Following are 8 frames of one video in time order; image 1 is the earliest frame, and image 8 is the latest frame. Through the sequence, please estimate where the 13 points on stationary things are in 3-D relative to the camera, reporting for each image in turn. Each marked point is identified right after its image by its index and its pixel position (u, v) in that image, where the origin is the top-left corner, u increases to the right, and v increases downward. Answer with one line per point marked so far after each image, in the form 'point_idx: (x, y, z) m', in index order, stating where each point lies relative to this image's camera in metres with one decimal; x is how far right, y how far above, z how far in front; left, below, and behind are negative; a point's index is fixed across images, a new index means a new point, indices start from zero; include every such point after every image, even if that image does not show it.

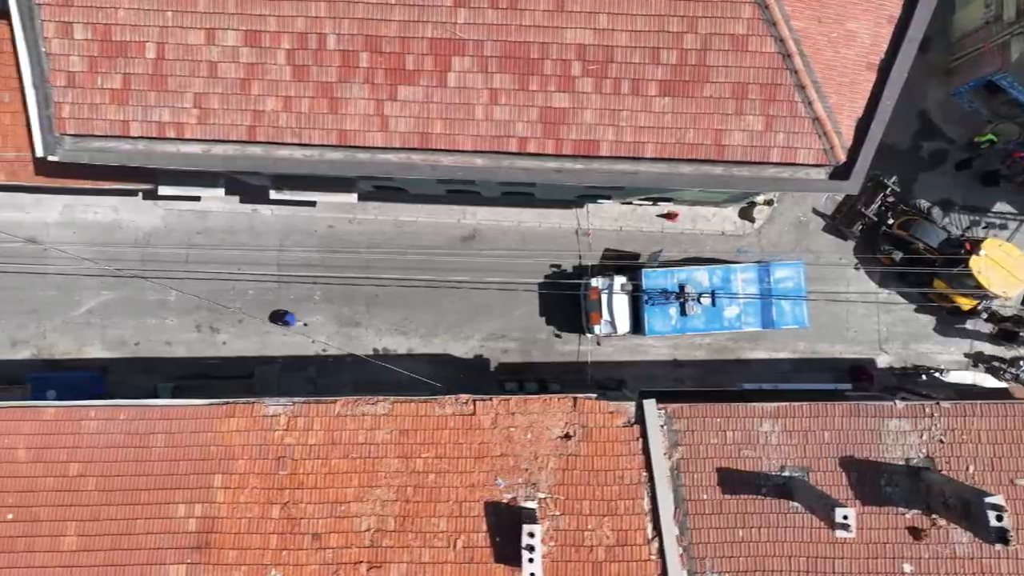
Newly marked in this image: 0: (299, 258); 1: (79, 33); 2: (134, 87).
0: (-3.7, +0.5, +19.2) m
1: (-4.6, +2.7, +11.8) m
2: (-4.1, +2.2, +12.0) m
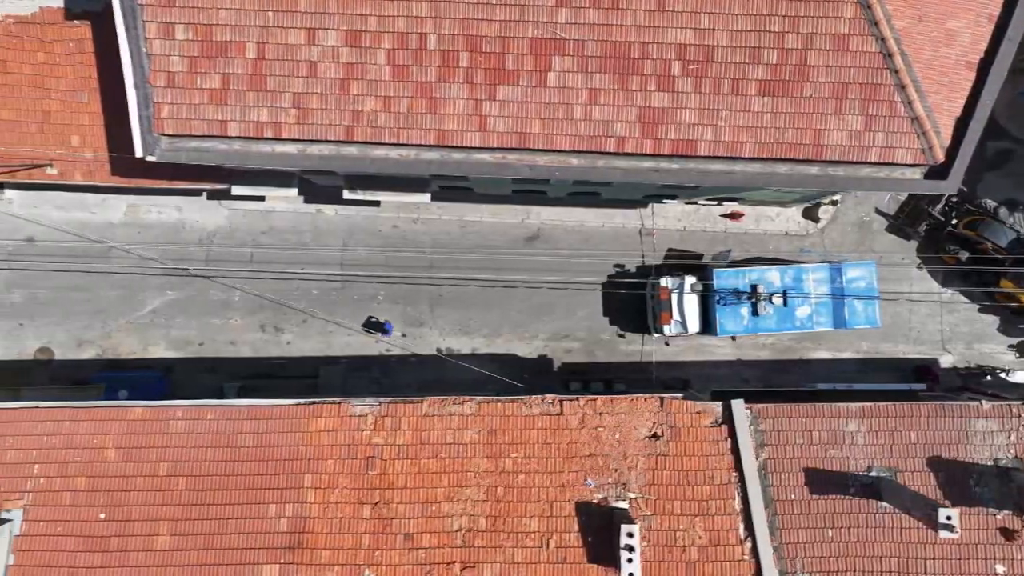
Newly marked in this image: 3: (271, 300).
0: (-2.6, +0.5, +19.2) m
1: (-3.5, +2.7, +11.8) m
2: (-3.0, +2.2, +12.0) m
3: (-4.2, -0.2, +19.2) m
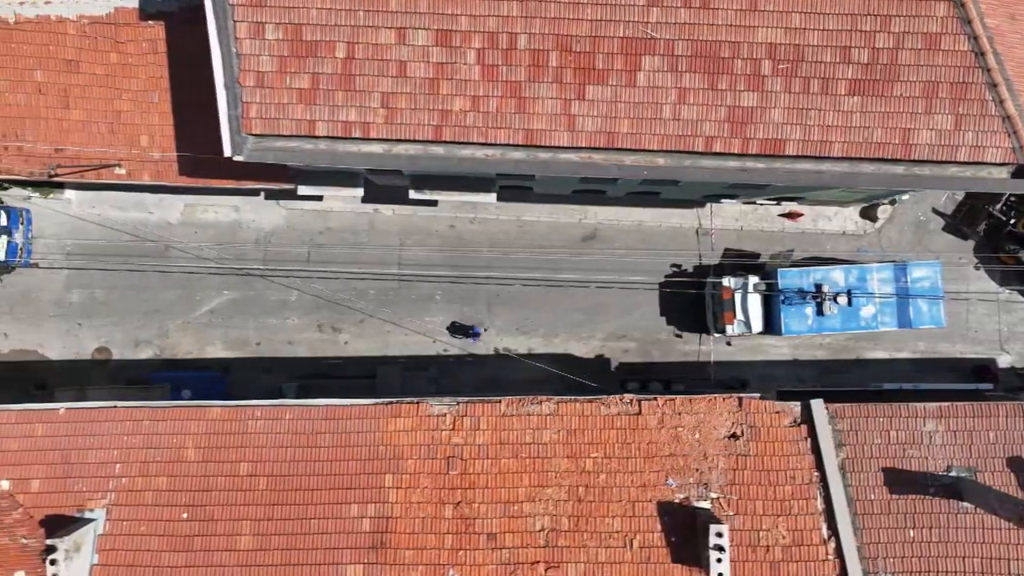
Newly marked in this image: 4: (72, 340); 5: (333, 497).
0: (-1.6, +0.5, +19.2) m
1: (-2.5, +2.7, +11.8) m
2: (-2.0, +2.2, +12.0) m
3: (-3.2, -0.2, +19.2) m
4: (-7.5, -0.9, +19.1) m
5: (-2.1, -2.5, +13.2) m
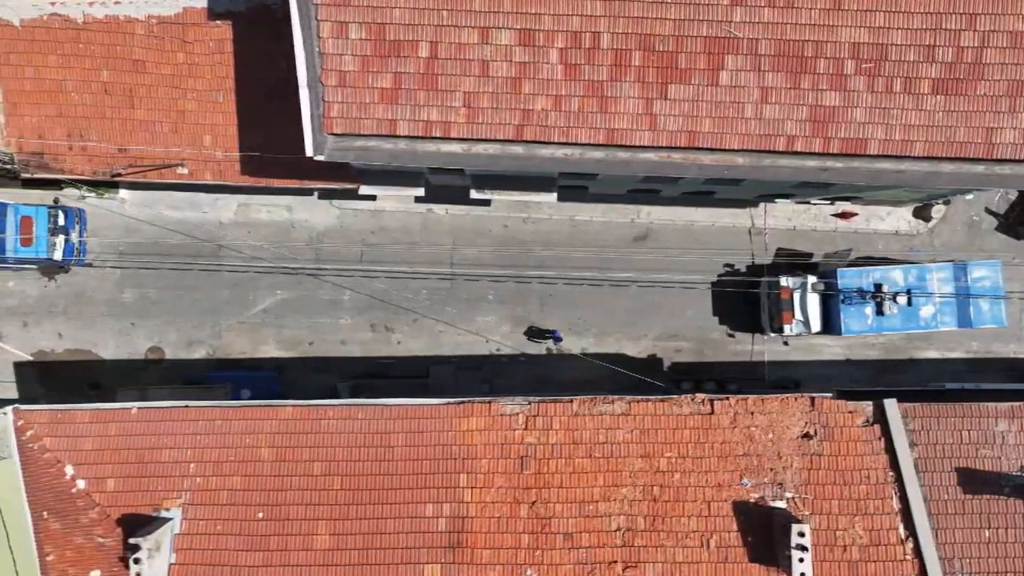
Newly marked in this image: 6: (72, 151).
0: (-0.7, +0.5, +19.2) m
1: (-1.7, +2.7, +11.8) m
2: (-1.1, +2.2, +12.0) m
3: (-2.3, -0.2, +19.2) m
4: (-6.6, -0.9, +19.1) m
5: (-1.2, -2.5, +13.2) m
6: (-6.2, +1.9, +15.5) m
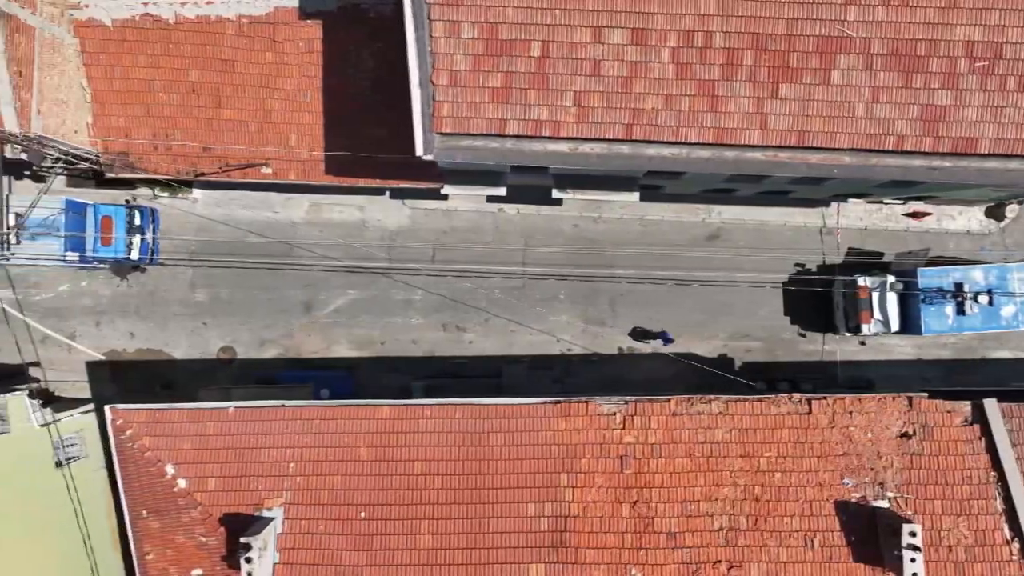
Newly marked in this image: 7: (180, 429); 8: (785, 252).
0: (+0.6, +0.5, +19.2) m
1: (-0.5, +2.7, +11.8) m
2: (0.0, +2.2, +12.0) m
3: (-1.0, -0.2, +19.2) m
4: (-5.4, -0.9, +19.1) m
5: (0.0, -2.5, +13.2) m
6: (-5.0, +1.9, +15.6) m
7: (-4.0, -1.7, +13.5) m
8: (+4.7, +0.6, +19.3) m
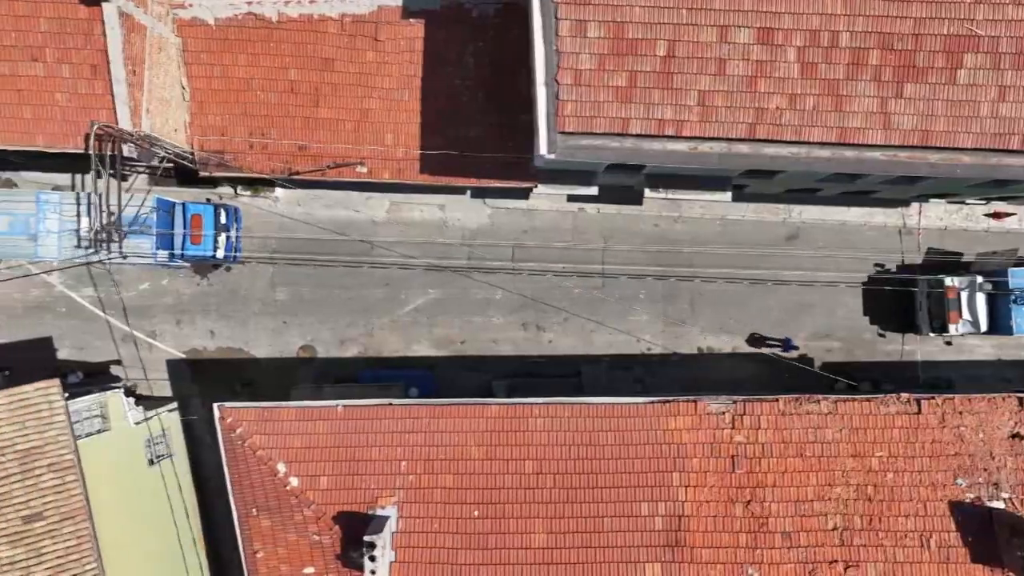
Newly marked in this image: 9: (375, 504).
0: (+1.9, +0.5, +19.2) m
1: (+0.9, +2.7, +11.8) m
2: (+1.4, +2.2, +12.0) m
3: (+0.3, -0.2, +19.2) m
4: (-4.0, -0.9, +19.2) m
5: (+1.3, -2.4, +13.2) m
6: (-3.6, +1.9, +15.6) m
7: (-2.7, -1.7, +13.6) m
8: (+6.1, +0.6, +19.3) m
9: (-1.6, -2.6, +13.2) m
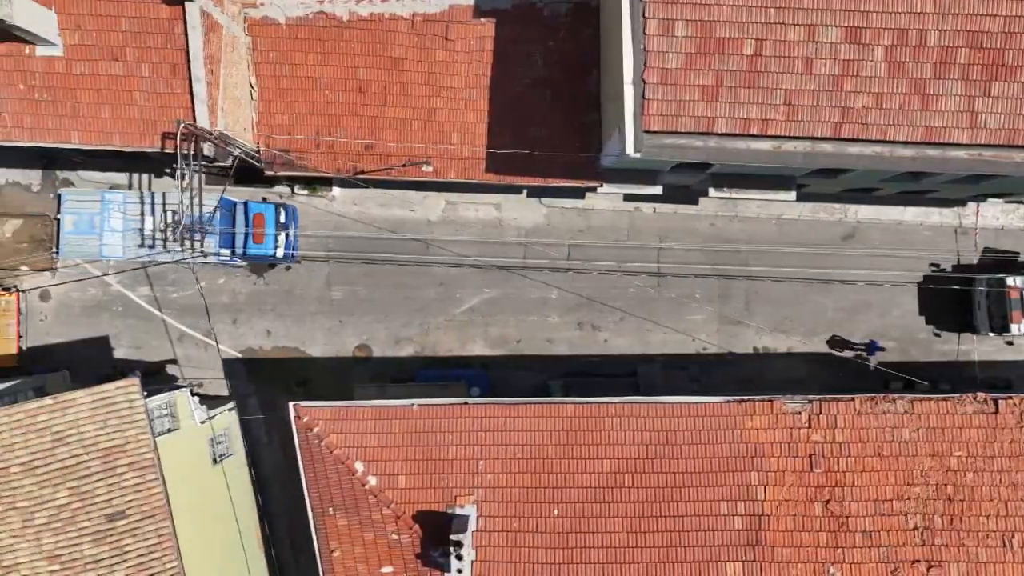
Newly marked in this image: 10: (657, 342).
0: (+2.9, +0.6, +19.2) m
1: (+1.8, +2.7, +11.8) m
2: (+2.3, +2.2, +12.0) m
3: (+1.3, -0.2, +19.2) m
4: (-3.0, -0.8, +19.2) m
5: (+2.2, -2.4, +13.2) m
6: (-2.7, +2.0, +15.6) m
7: (-1.8, -1.7, +13.6) m
8: (+7.1, +0.6, +19.2) m
9: (-0.7, -2.5, +13.2) m
10: (+2.5, -0.9, +19.2) m
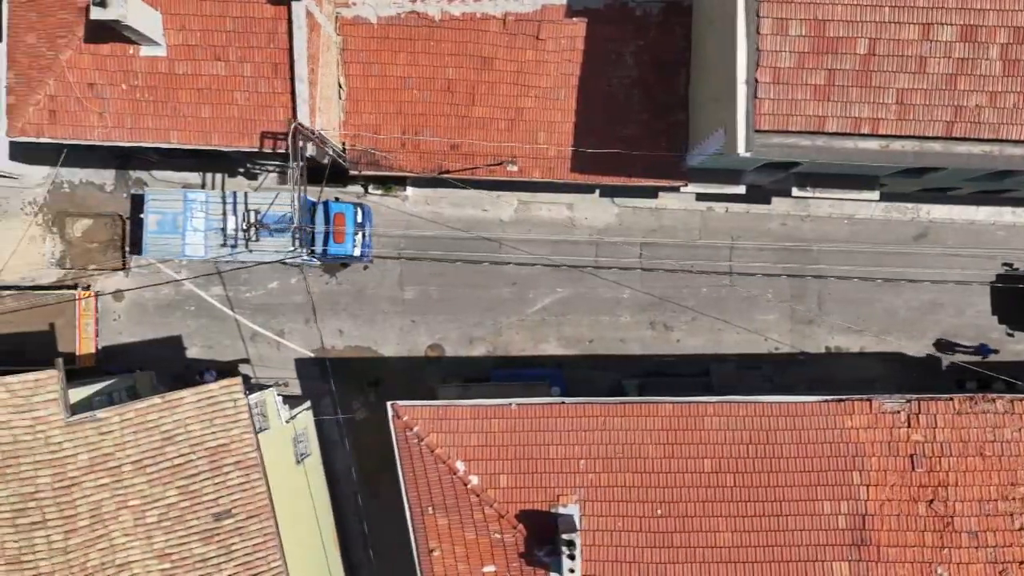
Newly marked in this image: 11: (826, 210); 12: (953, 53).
0: (+4.2, +0.6, +19.2) m
1: (+3.0, +2.7, +11.8) m
2: (+3.5, +2.2, +12.0) m
3: (+2.6, -0.2, +19.2) m
4: (-1.8, -0.8, +19.2) m
5: (+3.5, -2.4, +13.1) m
6: (-1.4, +2.0, +15.6) m
7: (-0.6, -1.7, +13.6) m
8: (+8.3, +0.6, +19.2) m
9: (+0.5, -2.5, +13.2) m
10: (+3.7, -0.9, +19.2) m
11: (+5.4, +1.3, +19.3) m
12: (+4.7, +2.5, +11.8) m
